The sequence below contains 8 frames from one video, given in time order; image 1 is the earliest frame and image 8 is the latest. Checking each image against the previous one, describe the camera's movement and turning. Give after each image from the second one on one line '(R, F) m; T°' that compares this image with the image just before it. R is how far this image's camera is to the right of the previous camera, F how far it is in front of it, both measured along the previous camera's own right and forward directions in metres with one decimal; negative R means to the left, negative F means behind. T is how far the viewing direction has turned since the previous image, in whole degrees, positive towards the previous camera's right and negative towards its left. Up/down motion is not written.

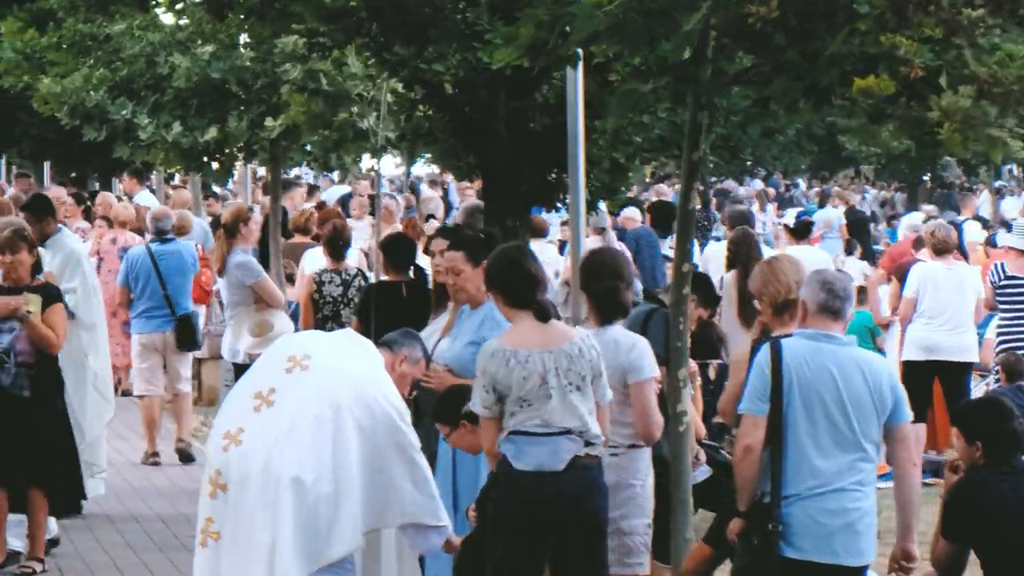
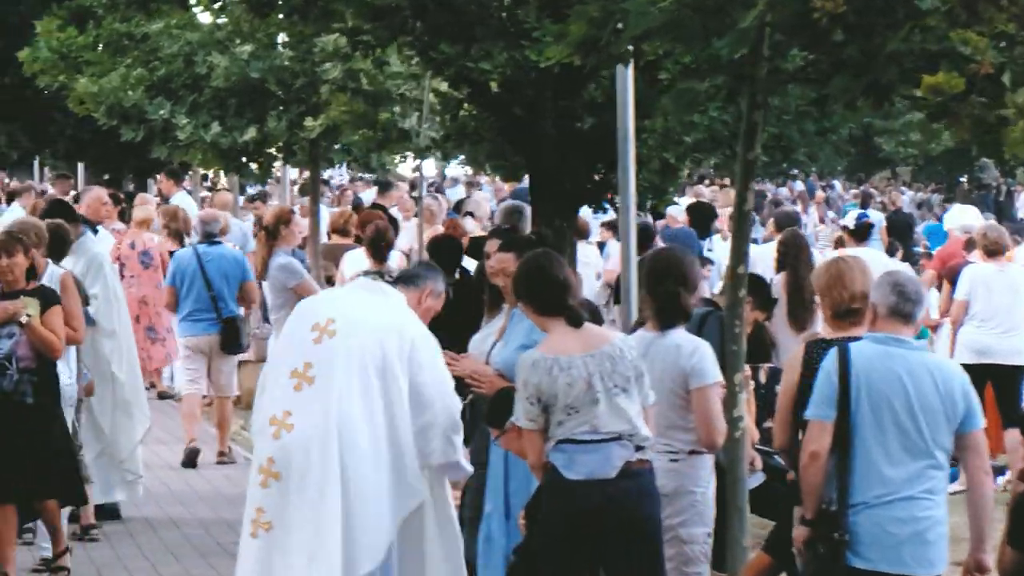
(-0.1, +0.2) m; -1°
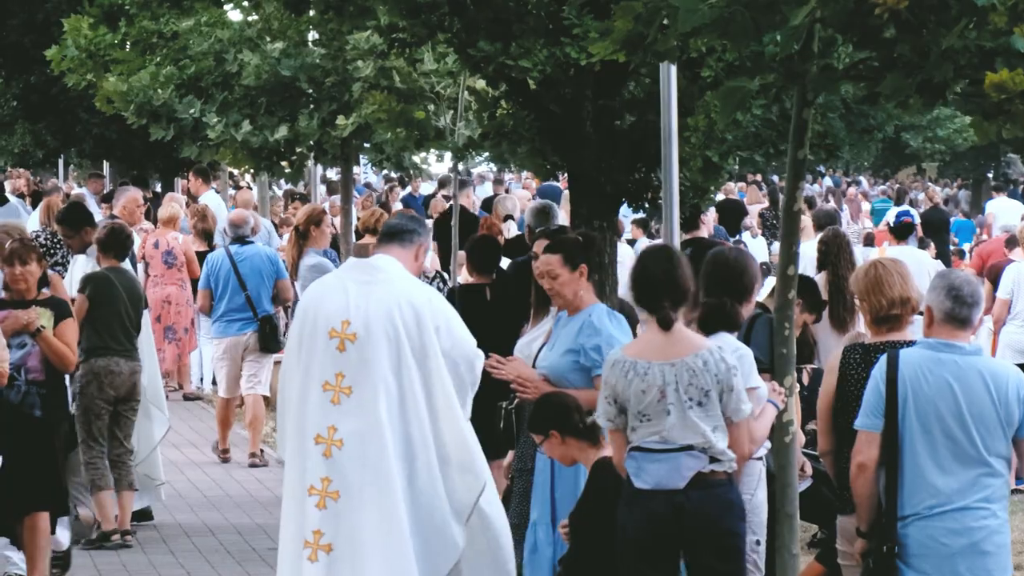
(-0.1, +0.2) m; -1°
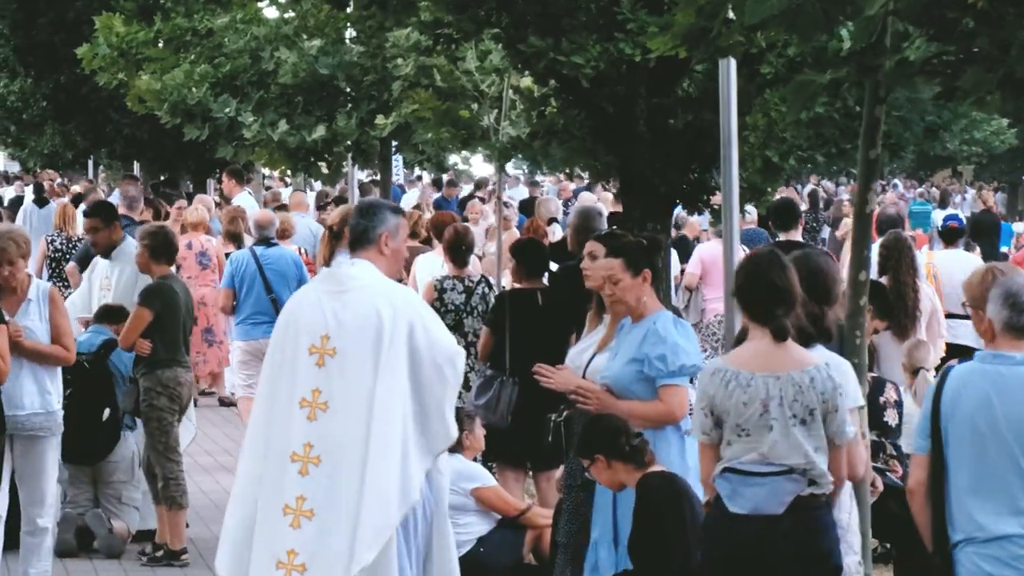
(-0.1, +0.4) m; -1°
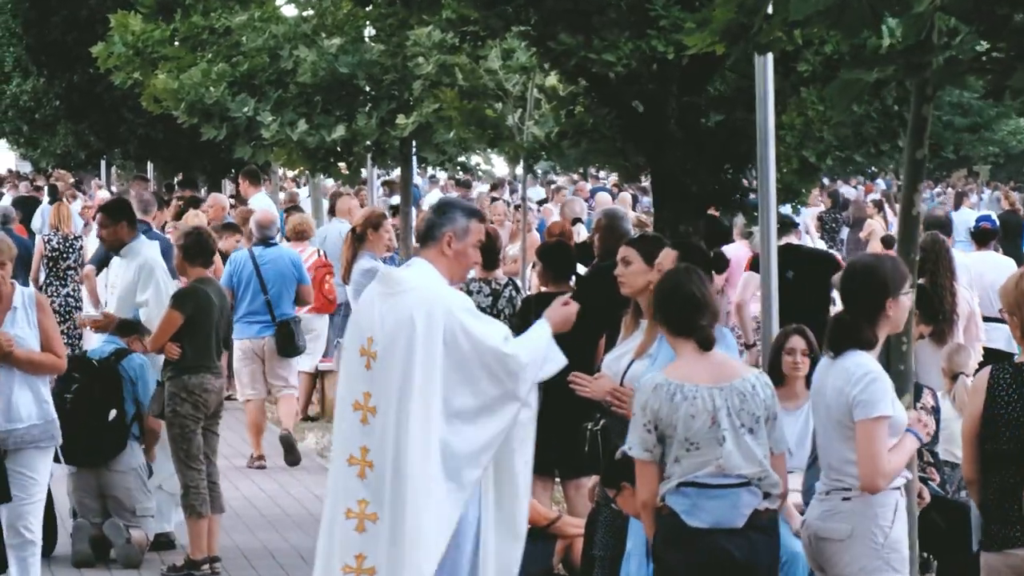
(-0.1, +0.3) m; 0°
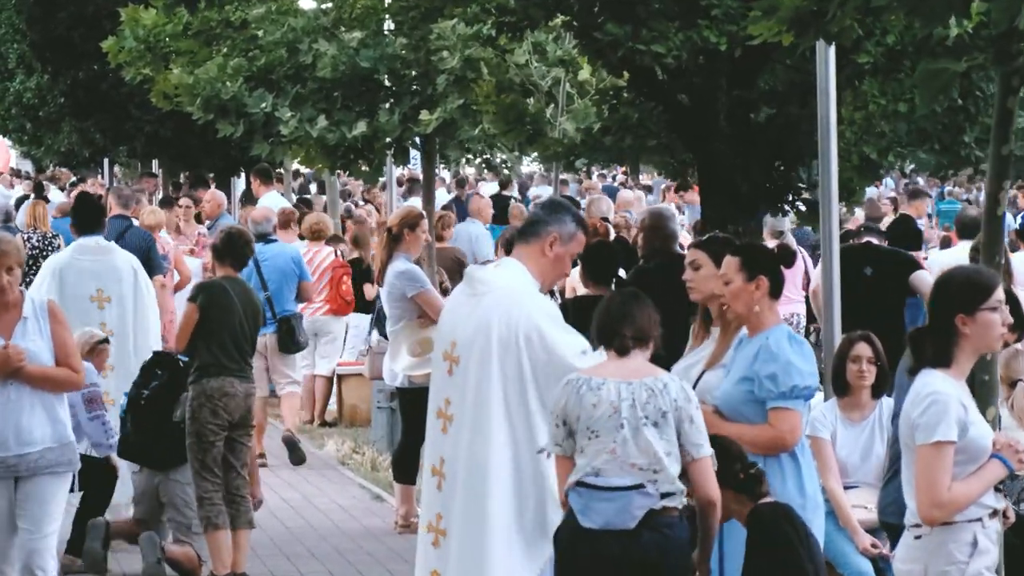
(-0.2, +0.5) m; 0°
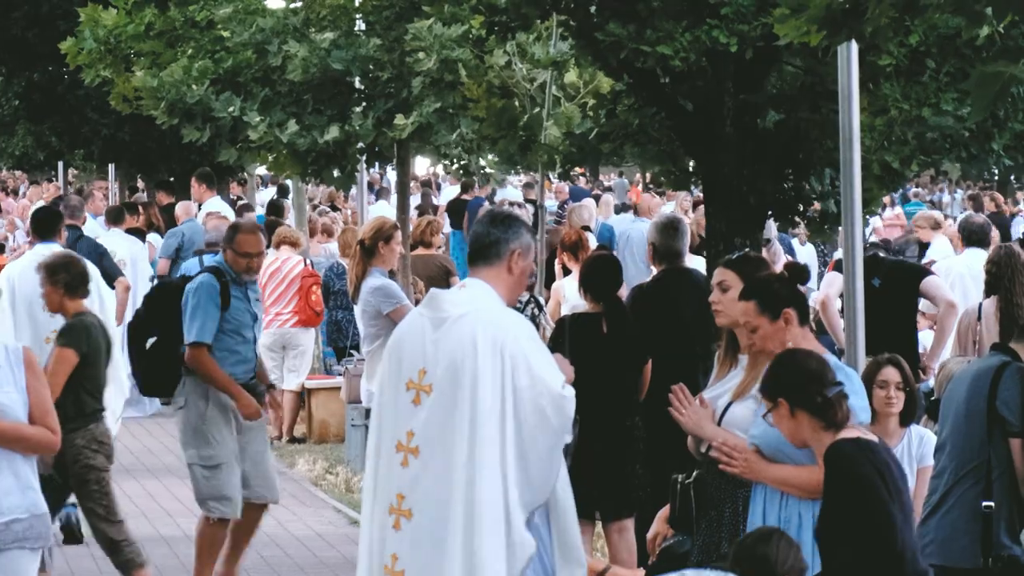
(-0.2, +0.7) m; +1°
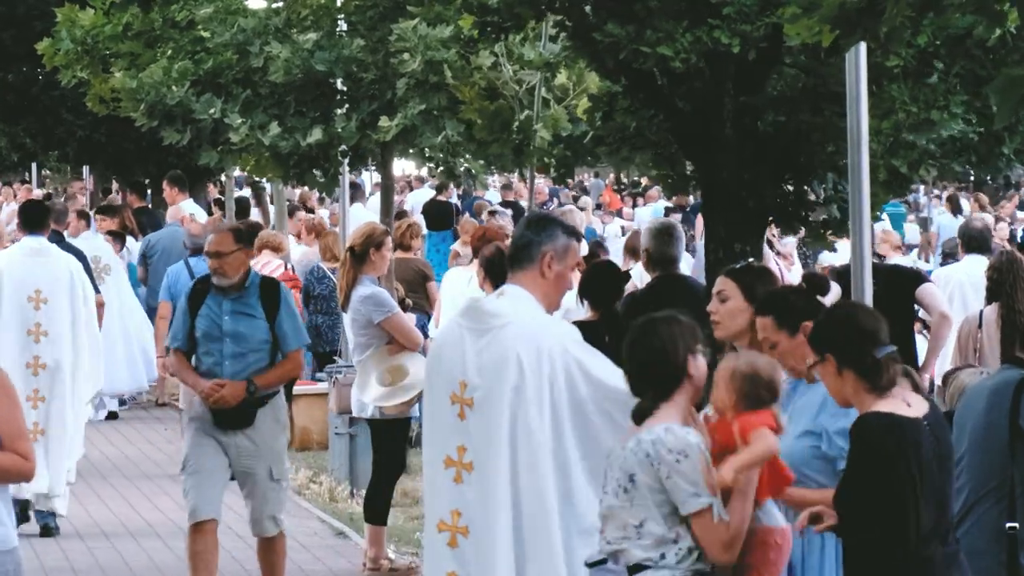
(-0.1, +0.3) m; +1°
